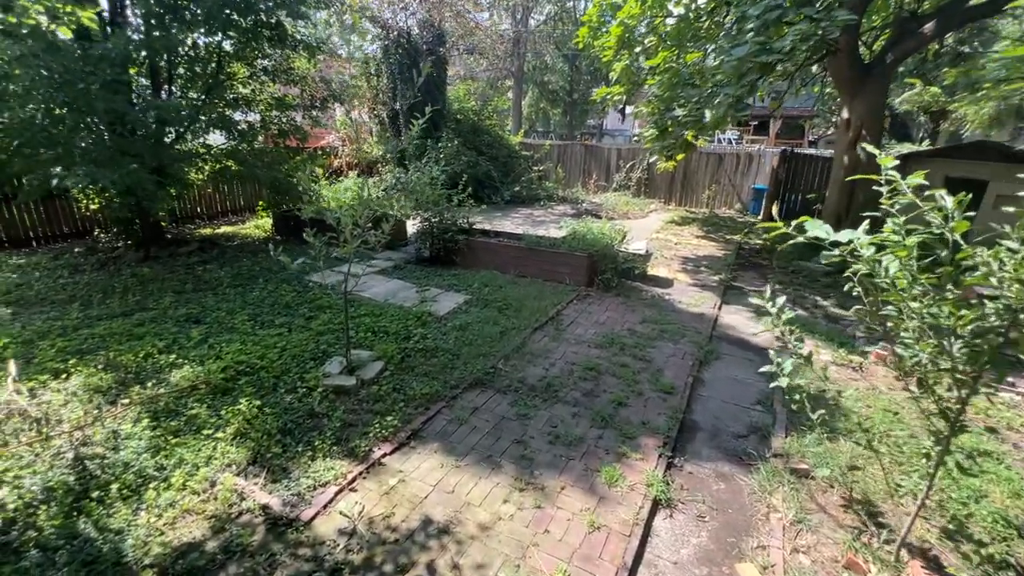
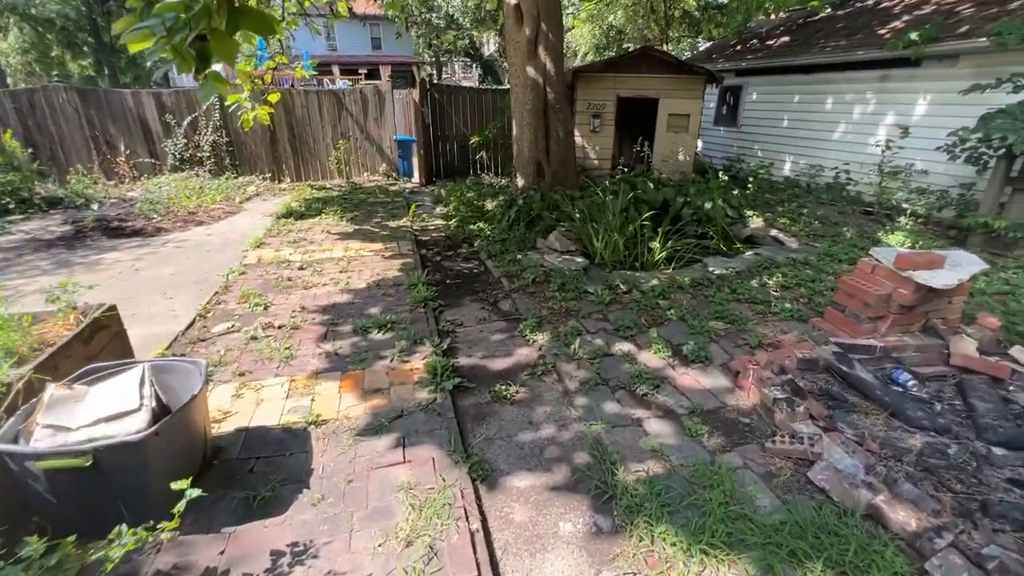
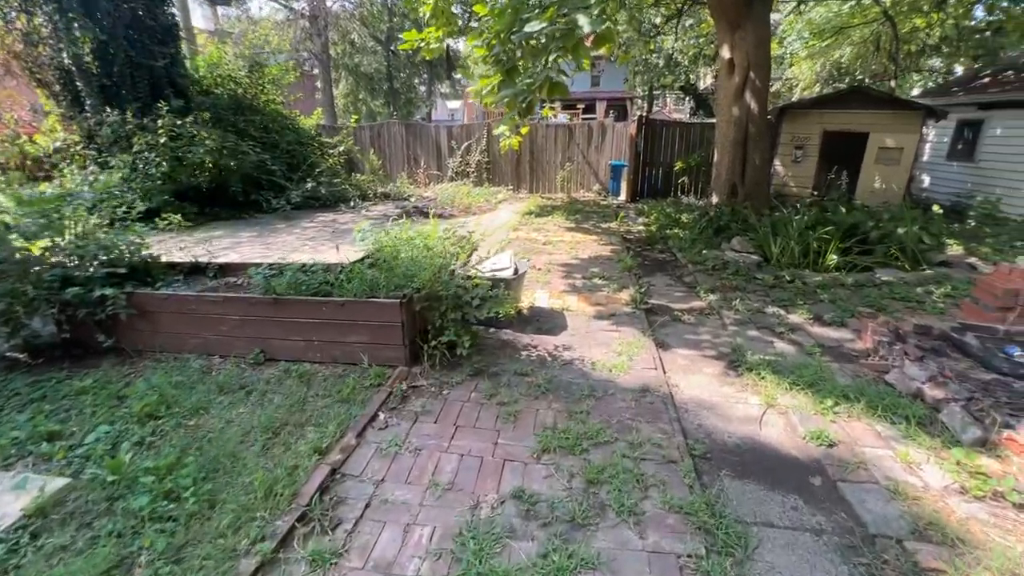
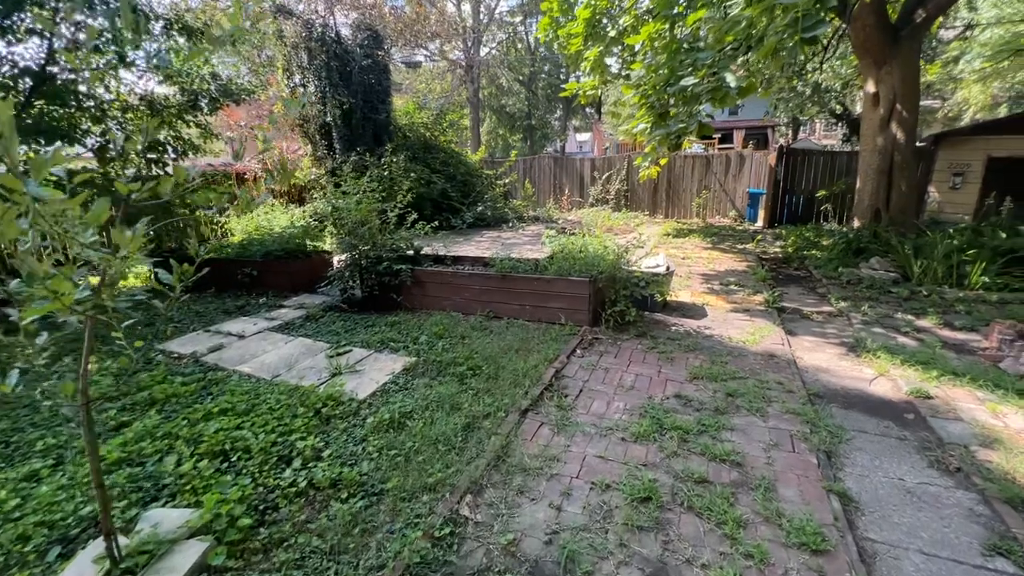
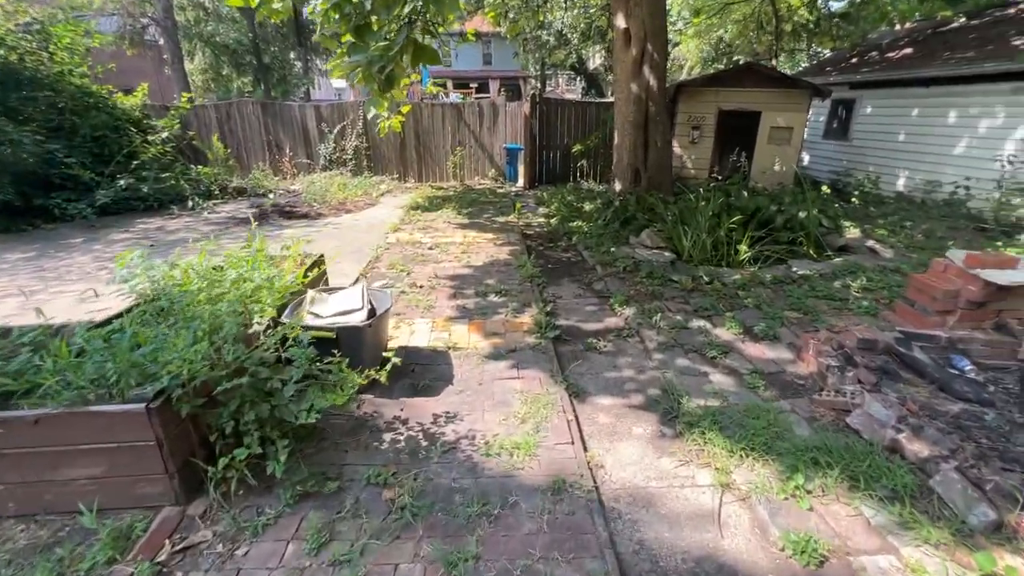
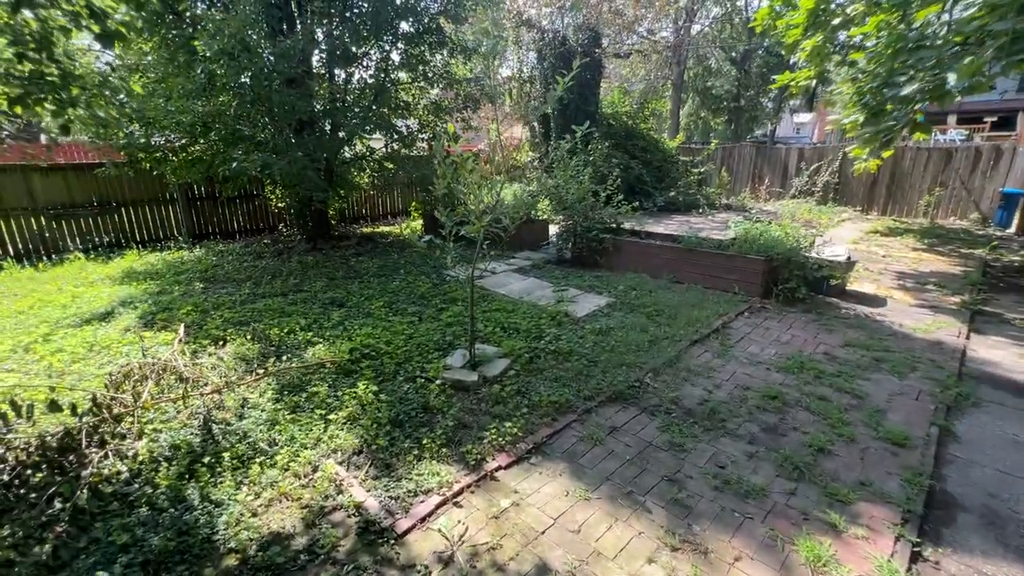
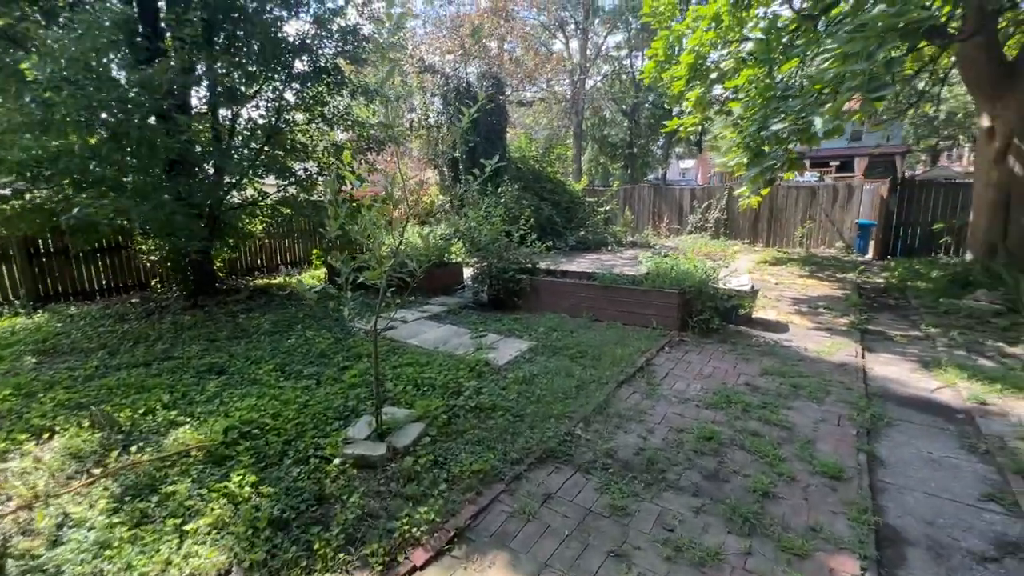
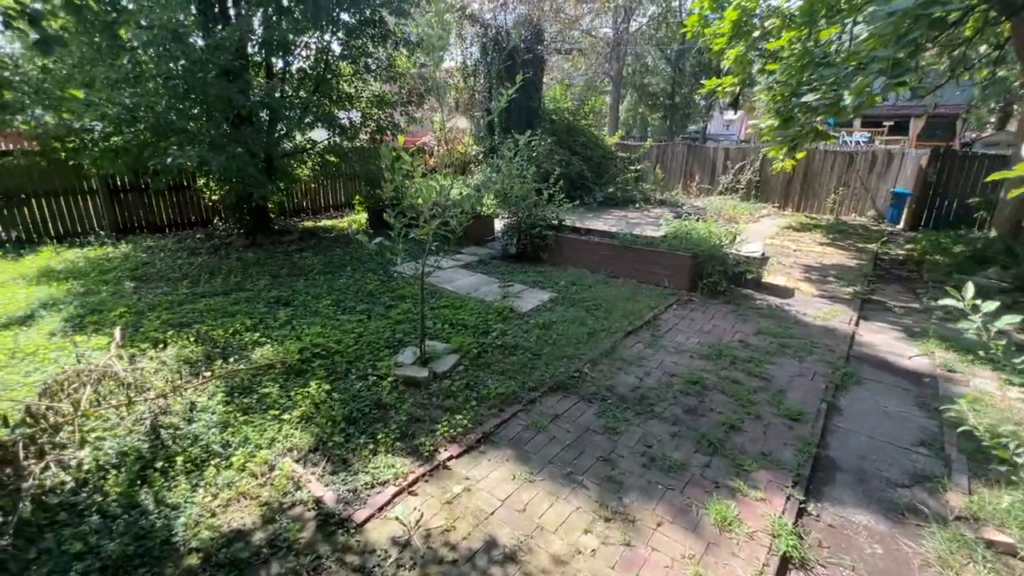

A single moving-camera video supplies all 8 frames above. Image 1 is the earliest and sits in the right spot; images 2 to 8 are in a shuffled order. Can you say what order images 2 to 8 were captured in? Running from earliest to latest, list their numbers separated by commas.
8, 6, 7, 4, 3, 5, 2
